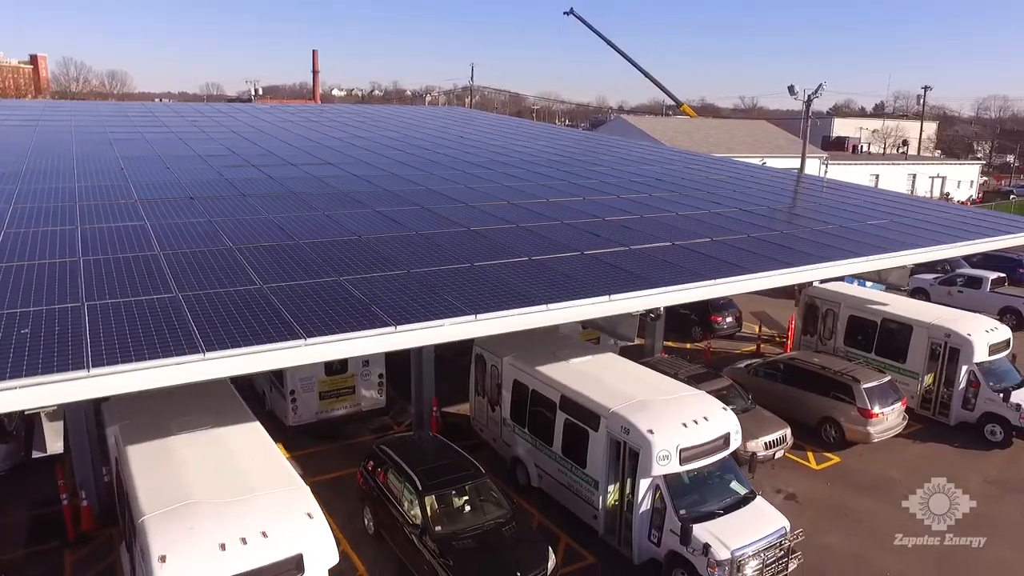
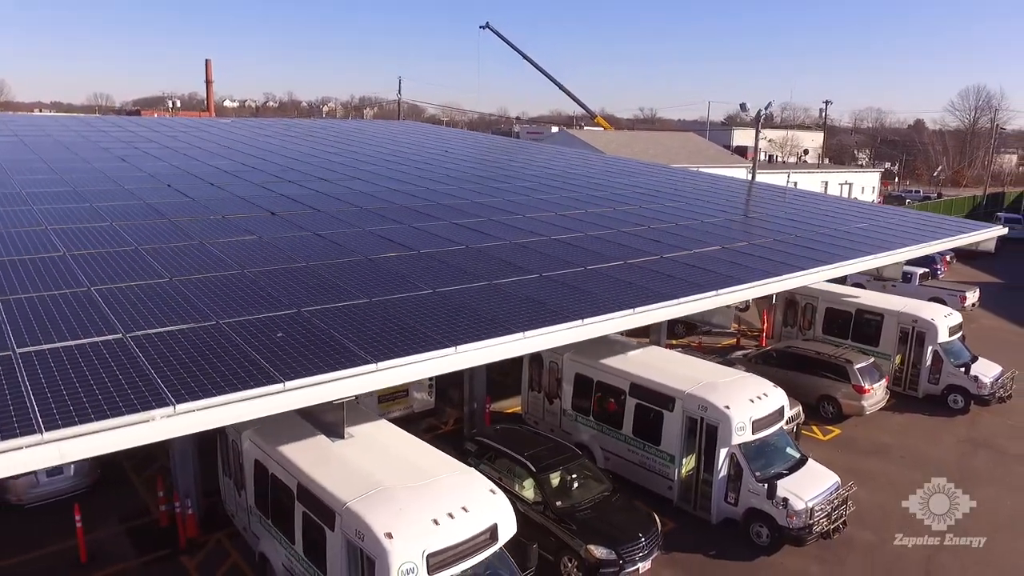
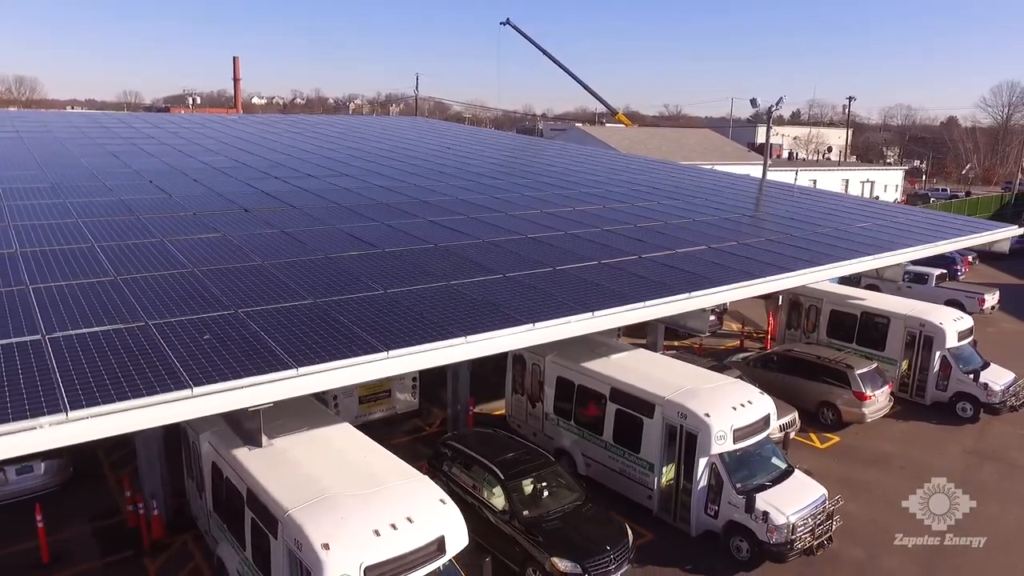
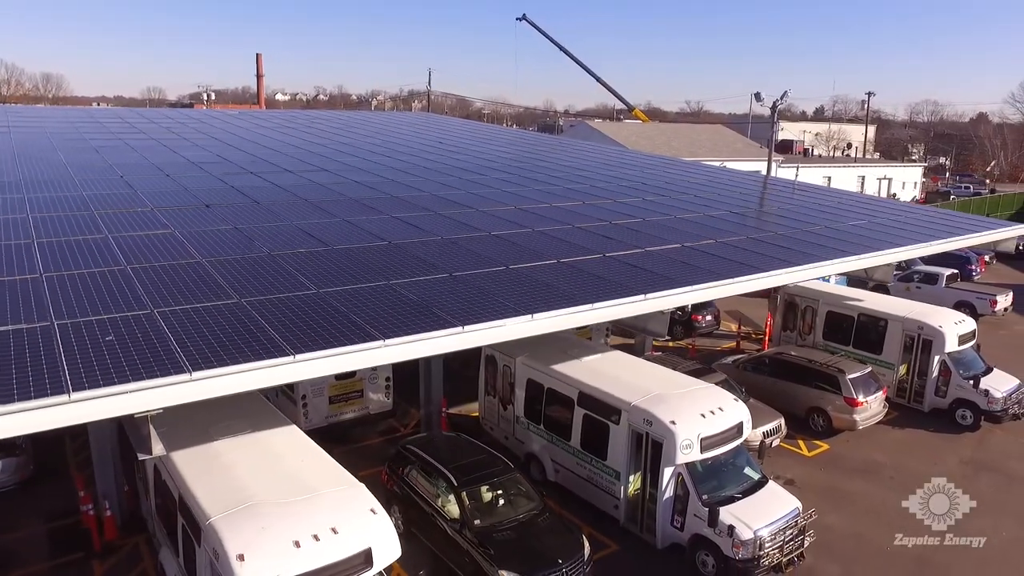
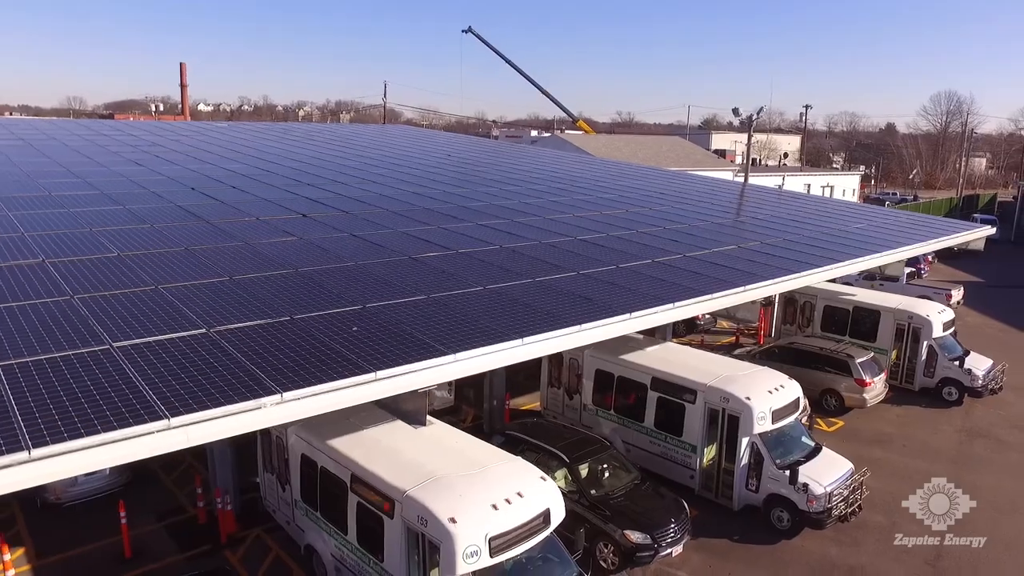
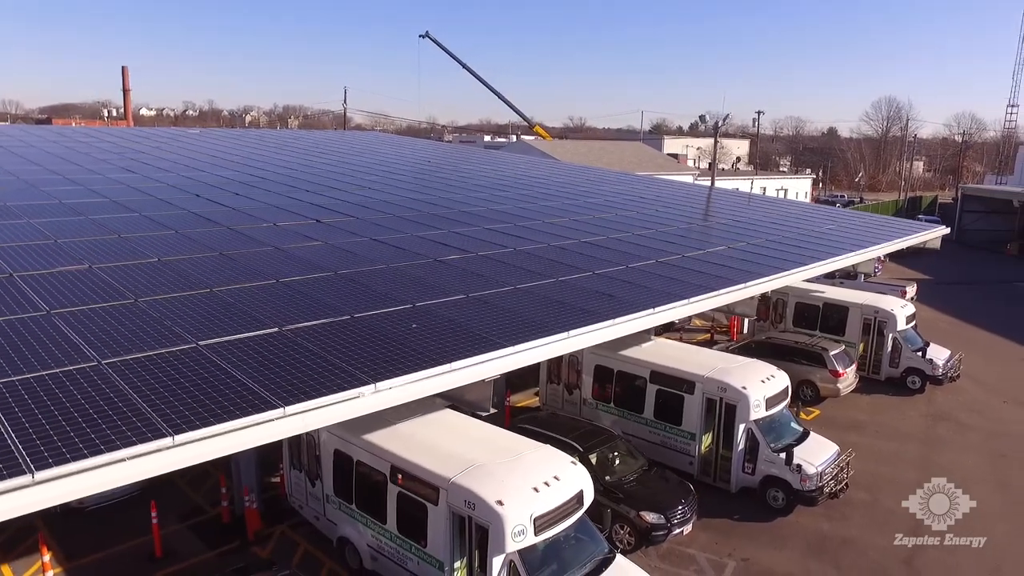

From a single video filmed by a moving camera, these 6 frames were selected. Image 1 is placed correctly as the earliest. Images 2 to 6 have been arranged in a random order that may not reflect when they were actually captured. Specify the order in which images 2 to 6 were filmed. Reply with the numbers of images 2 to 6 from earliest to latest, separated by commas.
4, 3, 2, 5, 6
